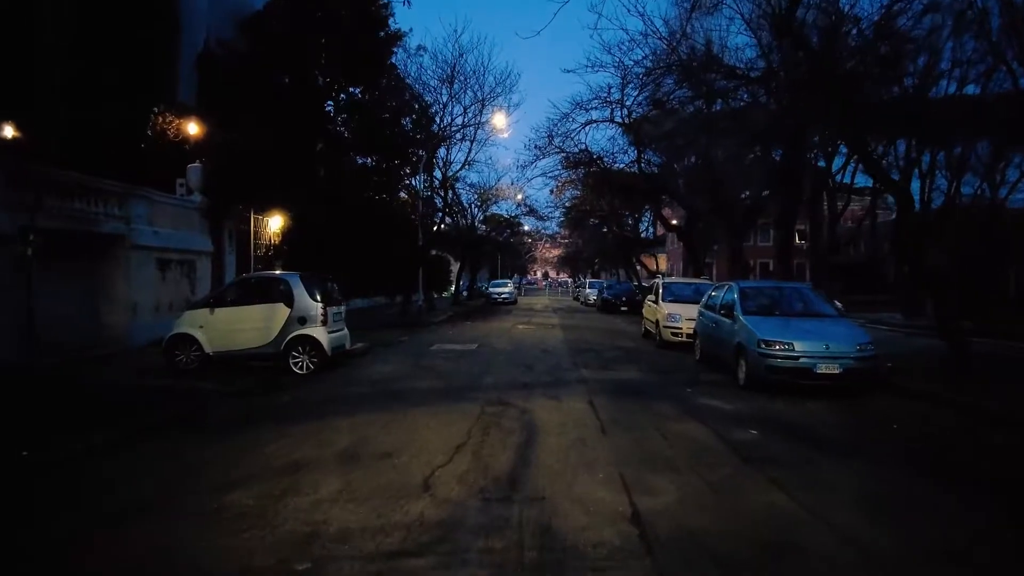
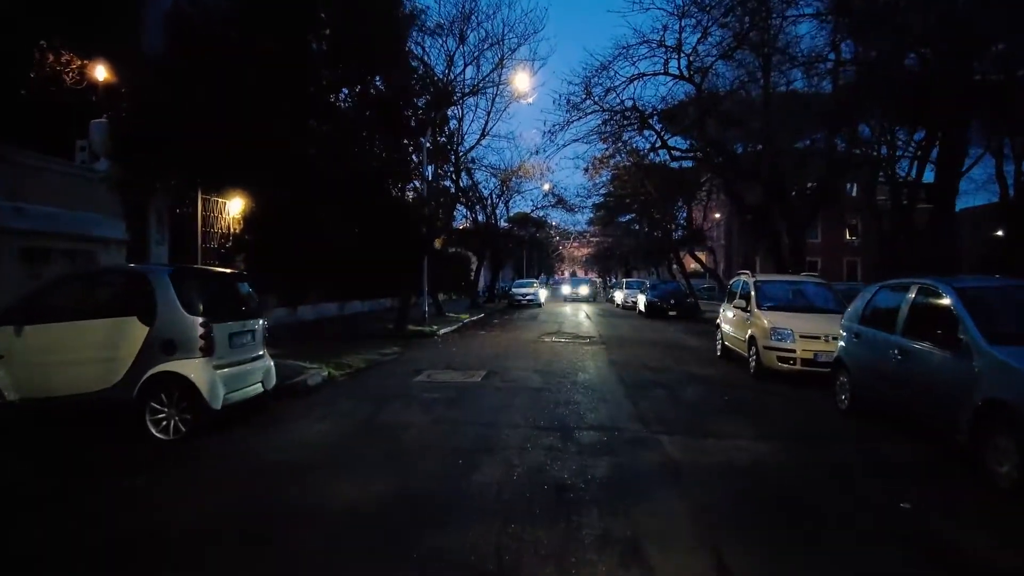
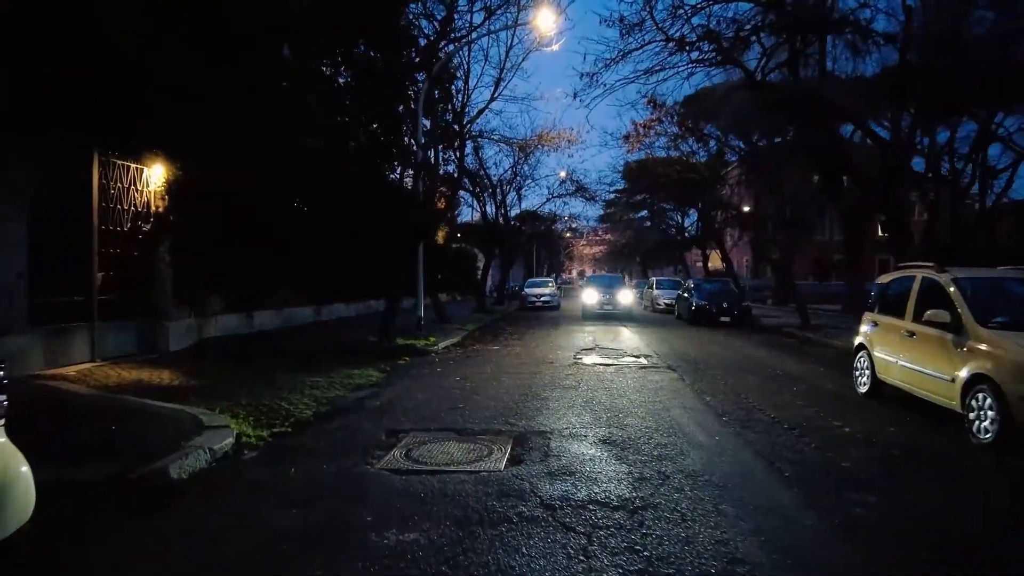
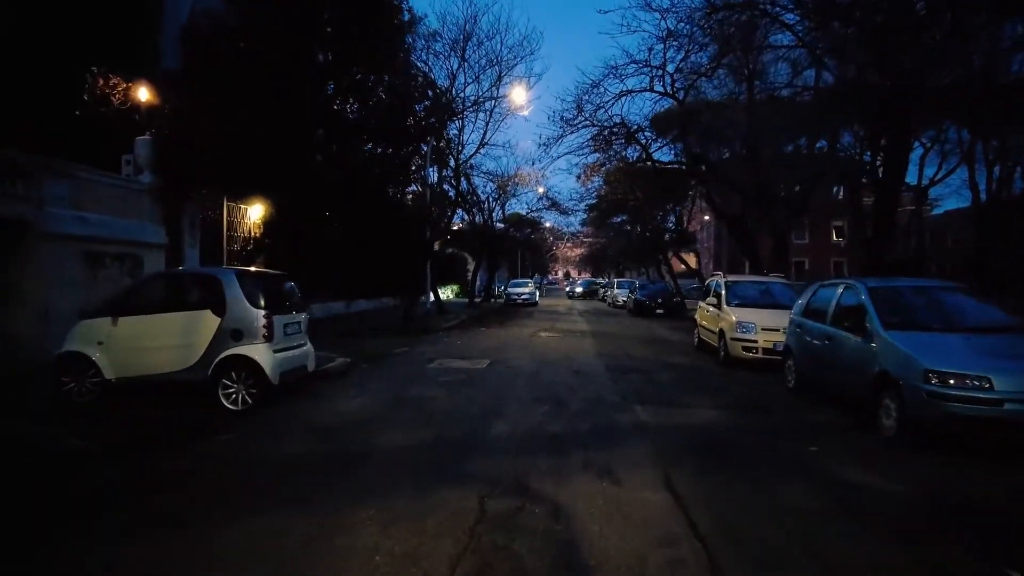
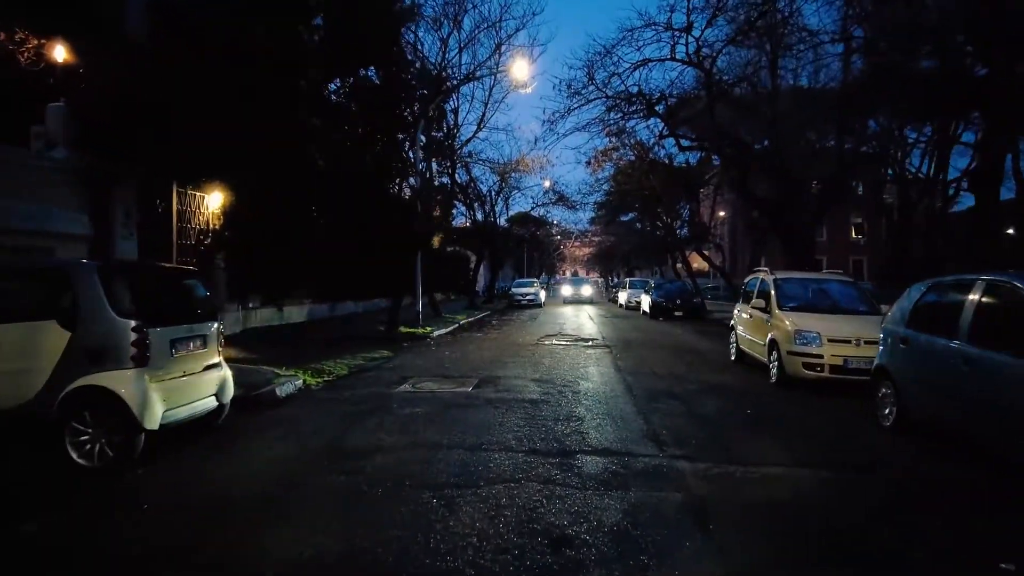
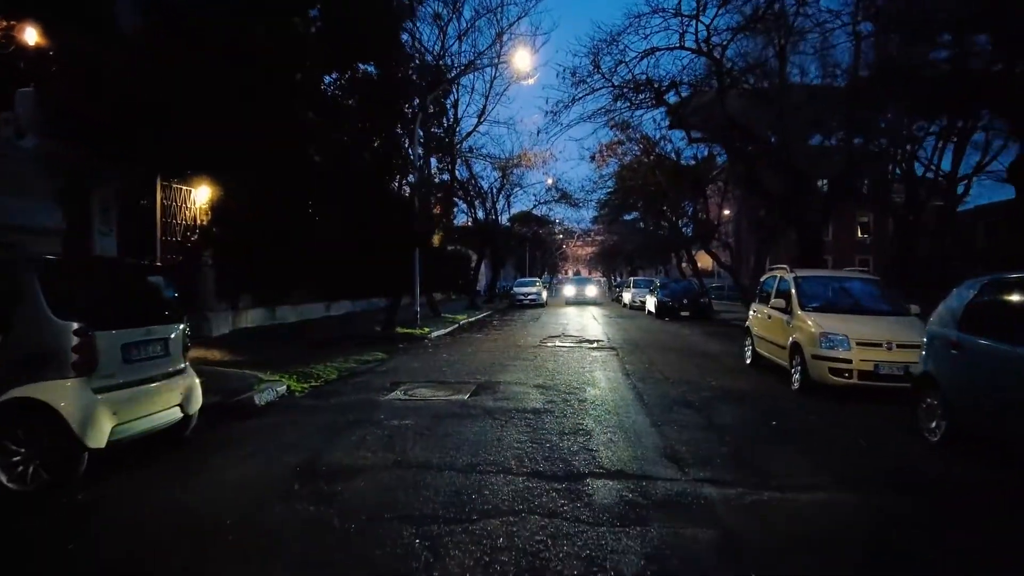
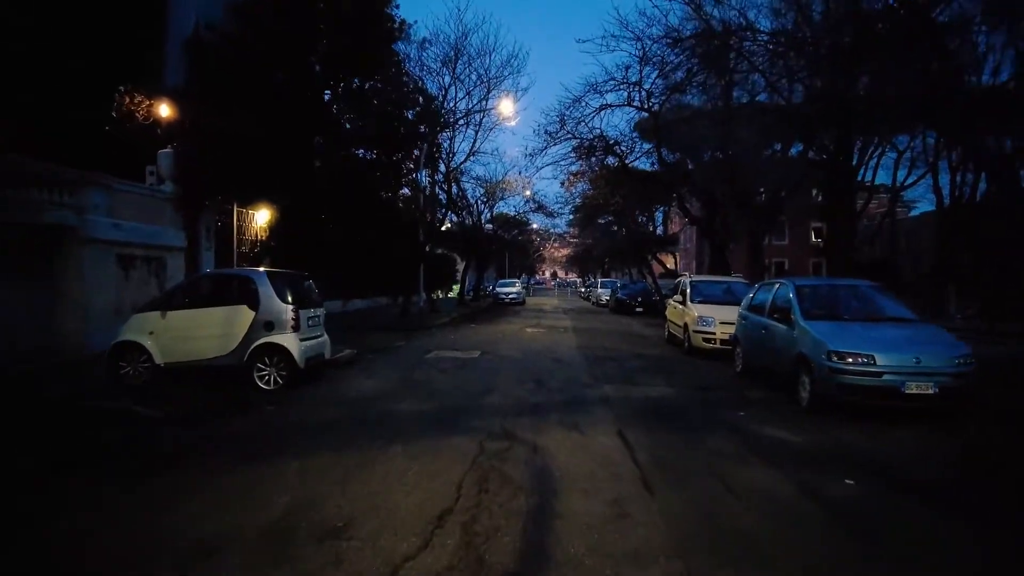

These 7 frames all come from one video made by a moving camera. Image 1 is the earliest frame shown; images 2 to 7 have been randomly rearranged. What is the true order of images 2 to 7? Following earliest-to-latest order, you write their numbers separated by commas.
7, 4, 2, 5, 6, 3
